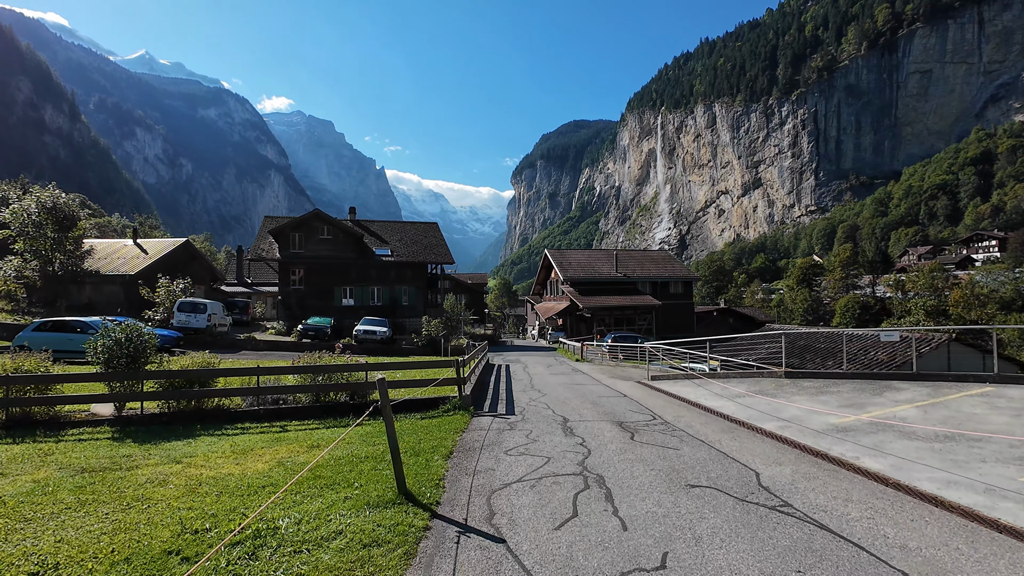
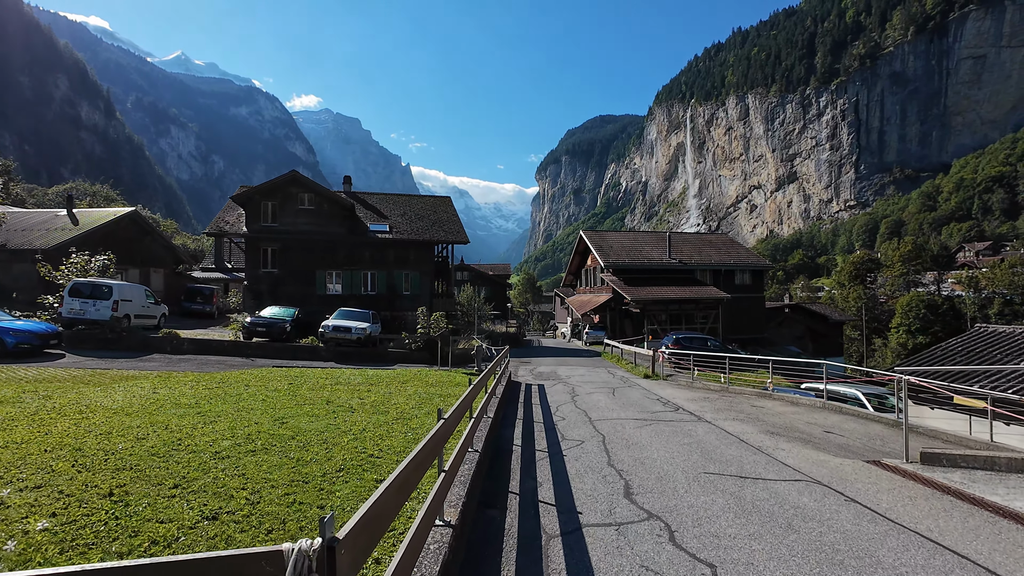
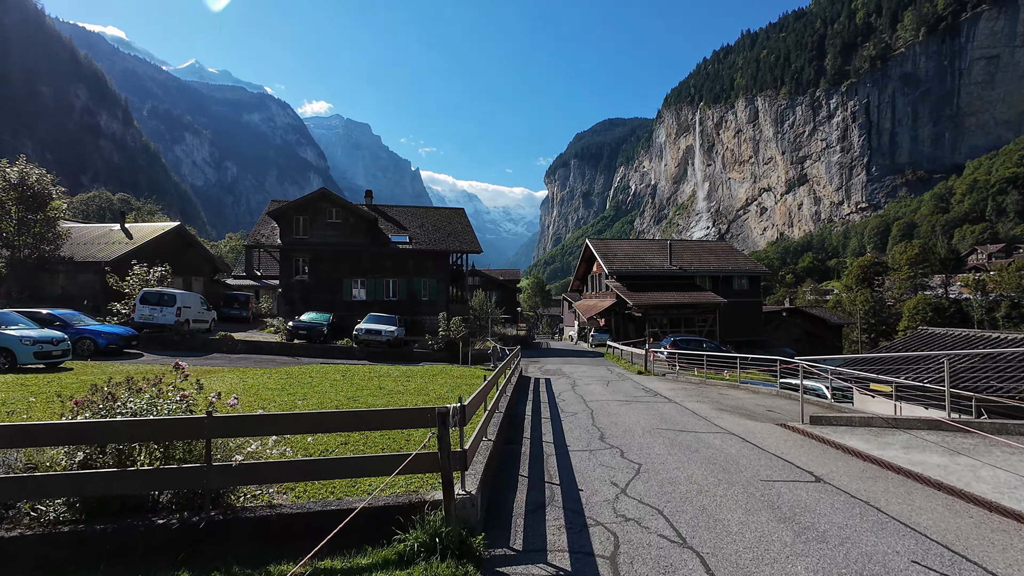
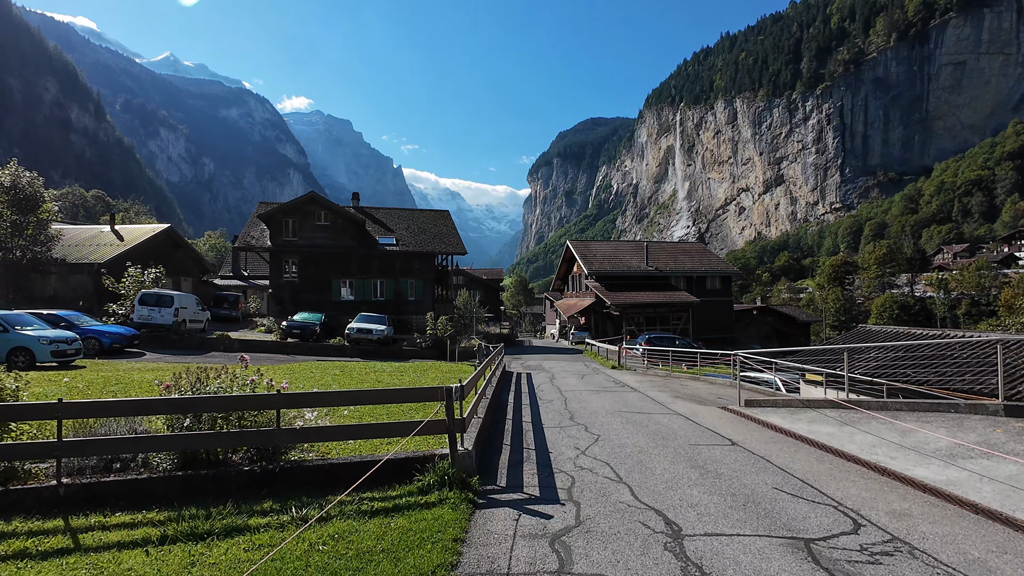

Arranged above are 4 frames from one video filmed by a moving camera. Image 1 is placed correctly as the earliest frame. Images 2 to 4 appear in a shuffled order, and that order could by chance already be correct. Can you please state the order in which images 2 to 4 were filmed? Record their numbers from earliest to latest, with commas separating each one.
4, 3, 2
